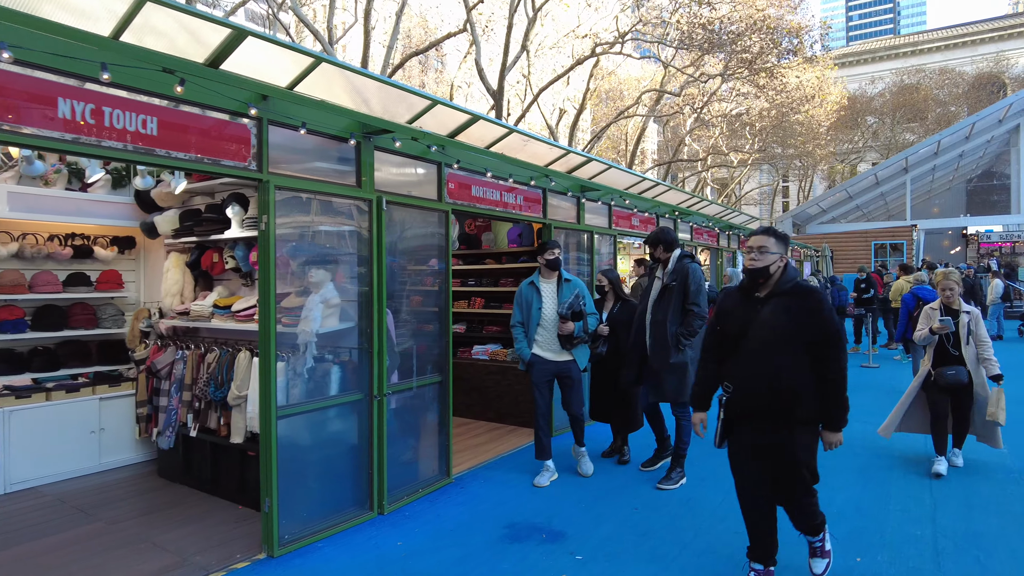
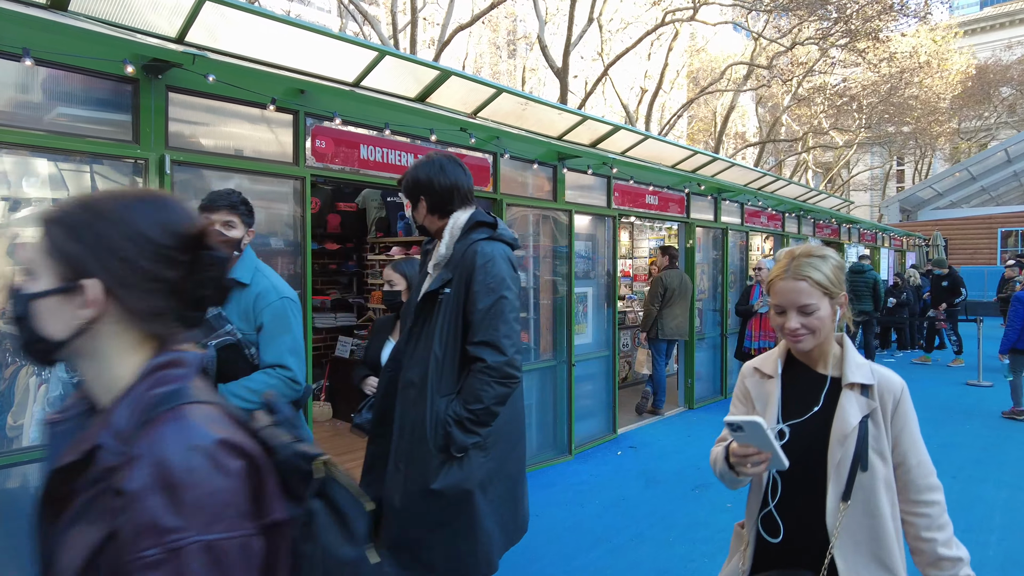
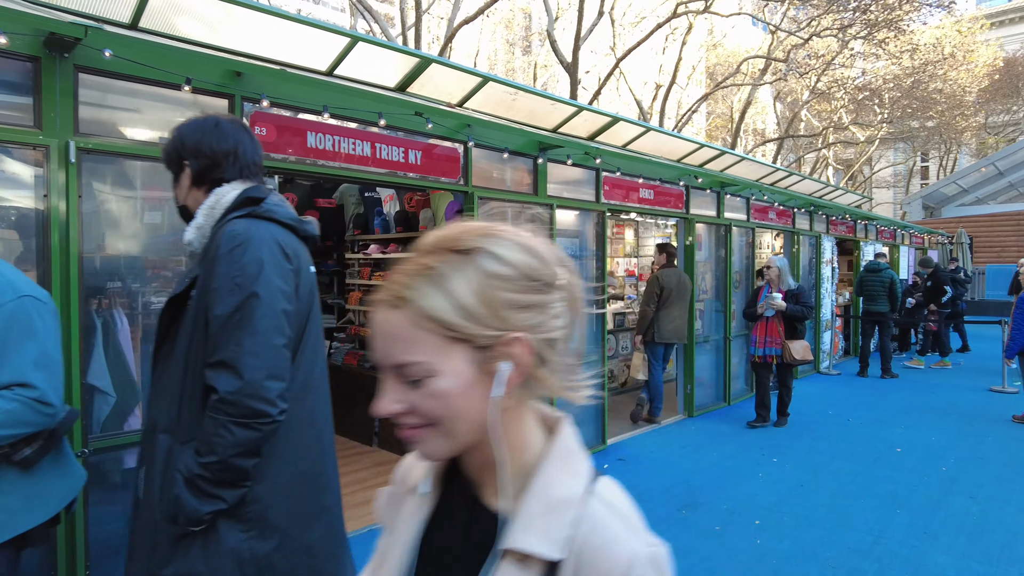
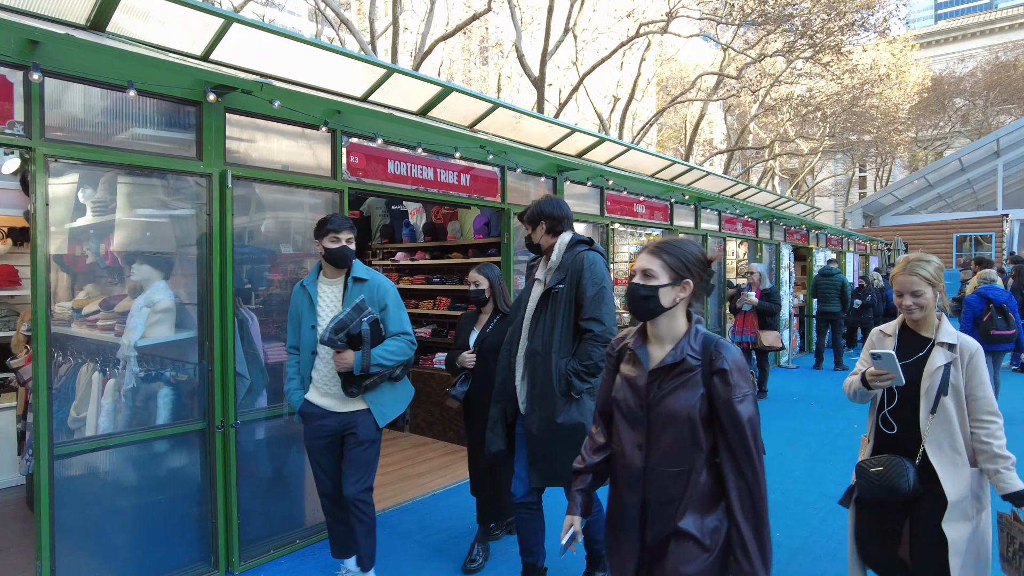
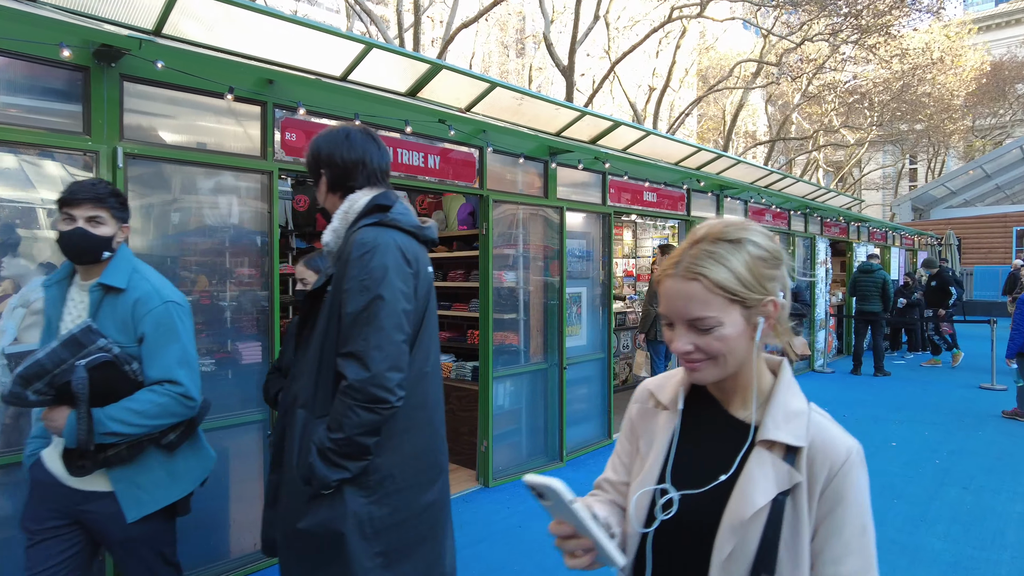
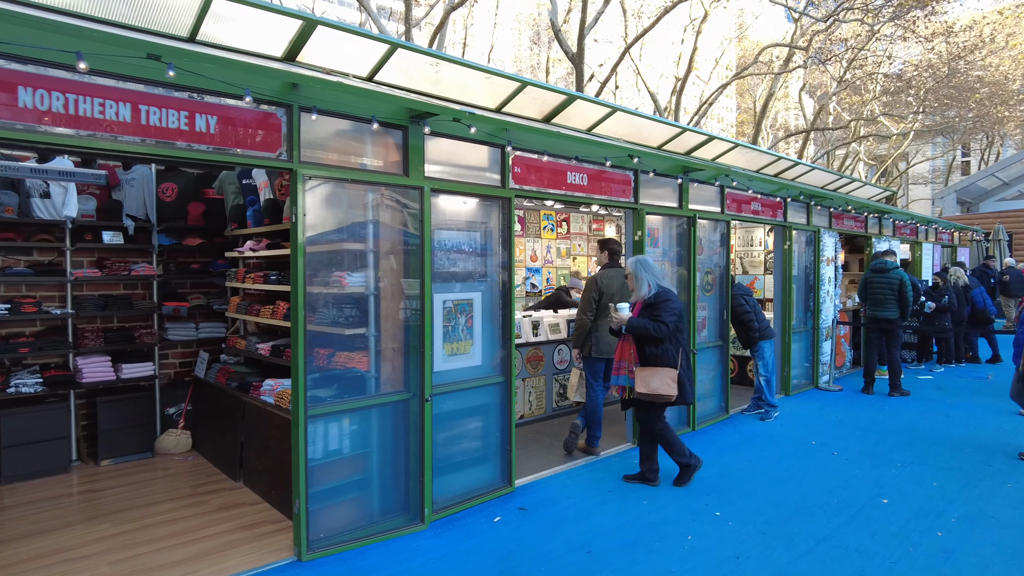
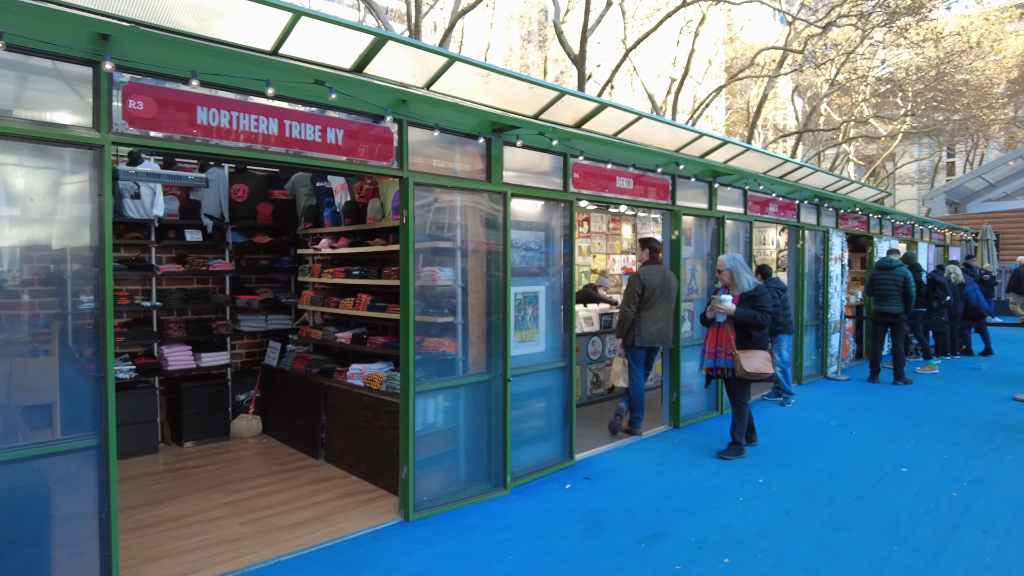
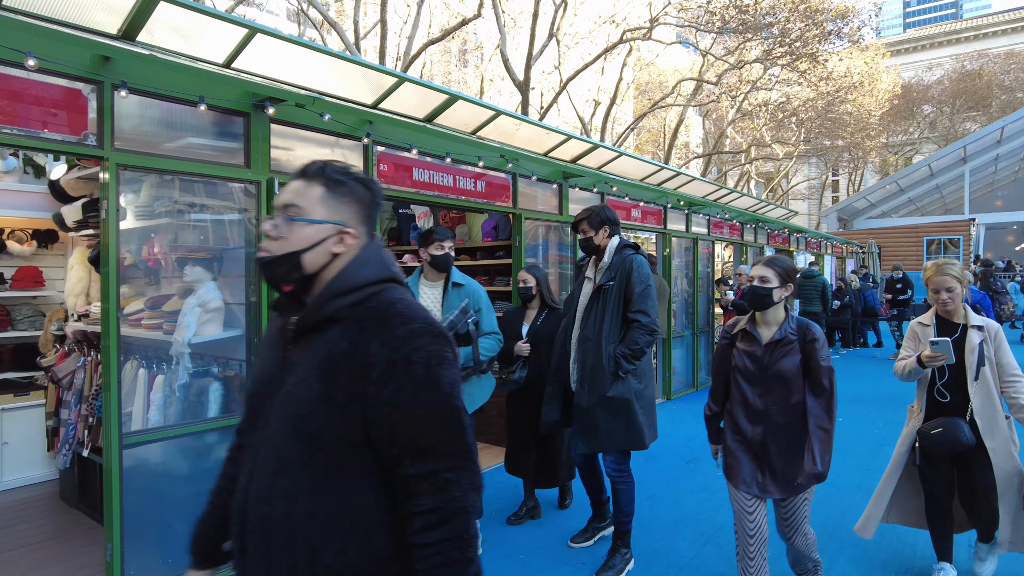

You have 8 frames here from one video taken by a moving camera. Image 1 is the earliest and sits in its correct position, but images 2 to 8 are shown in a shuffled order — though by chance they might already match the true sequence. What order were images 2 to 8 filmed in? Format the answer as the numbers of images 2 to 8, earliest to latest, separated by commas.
8, 4, 2, 5, 3, 7, 6
